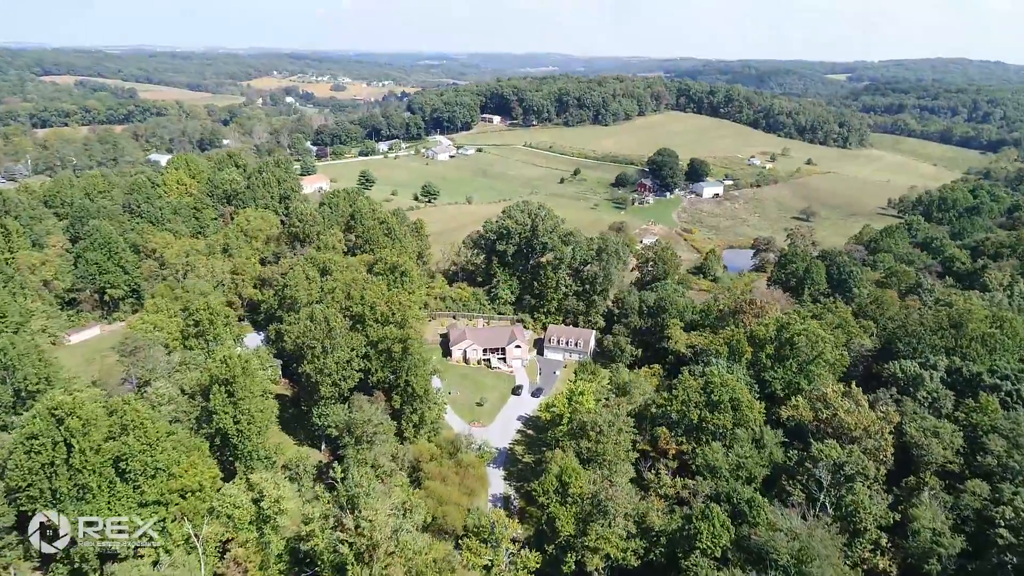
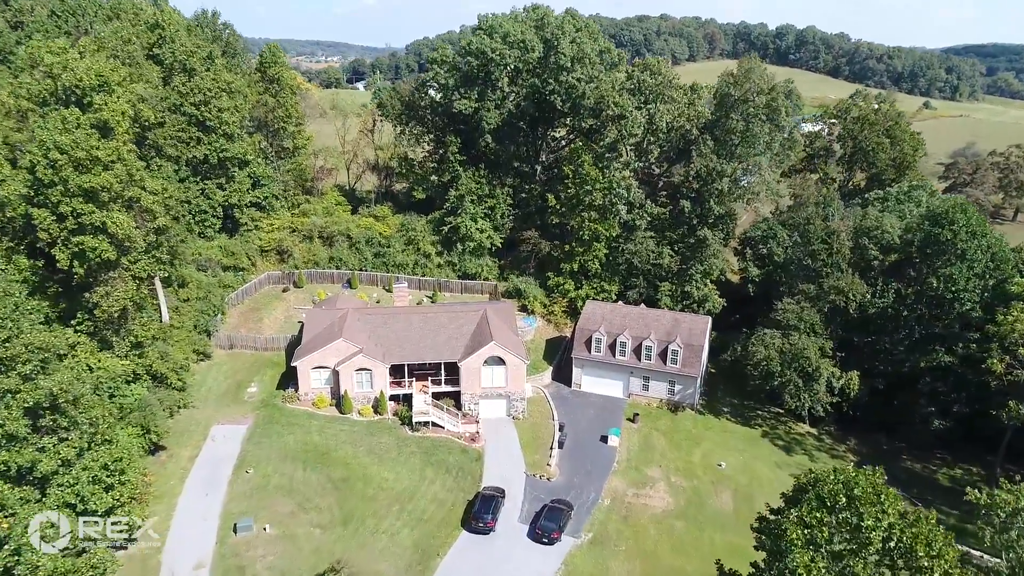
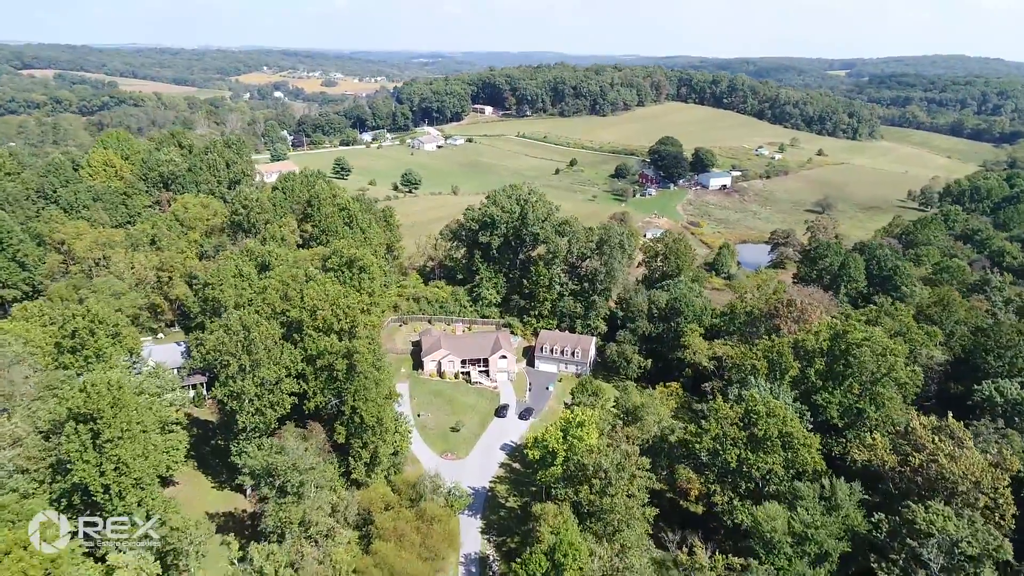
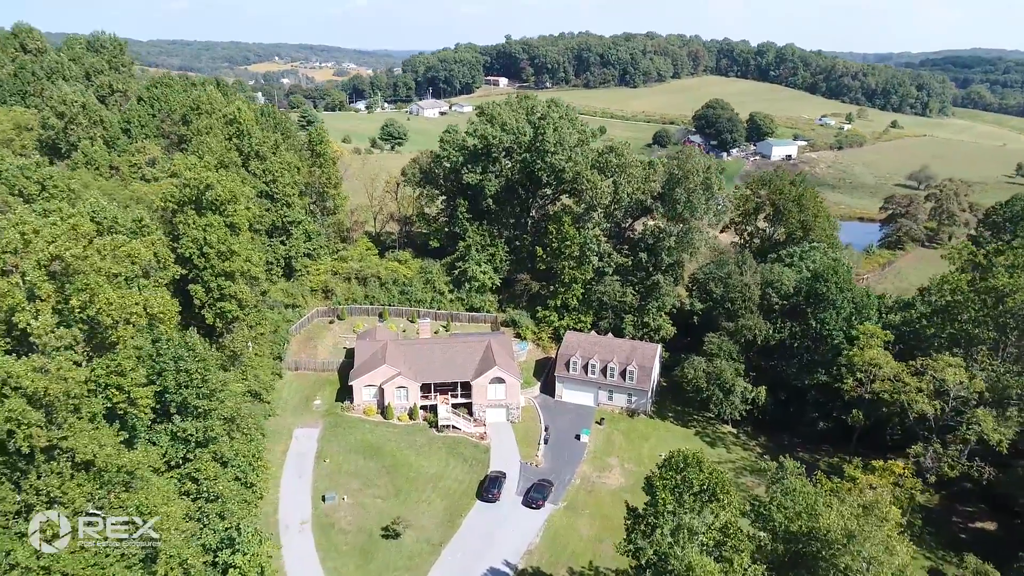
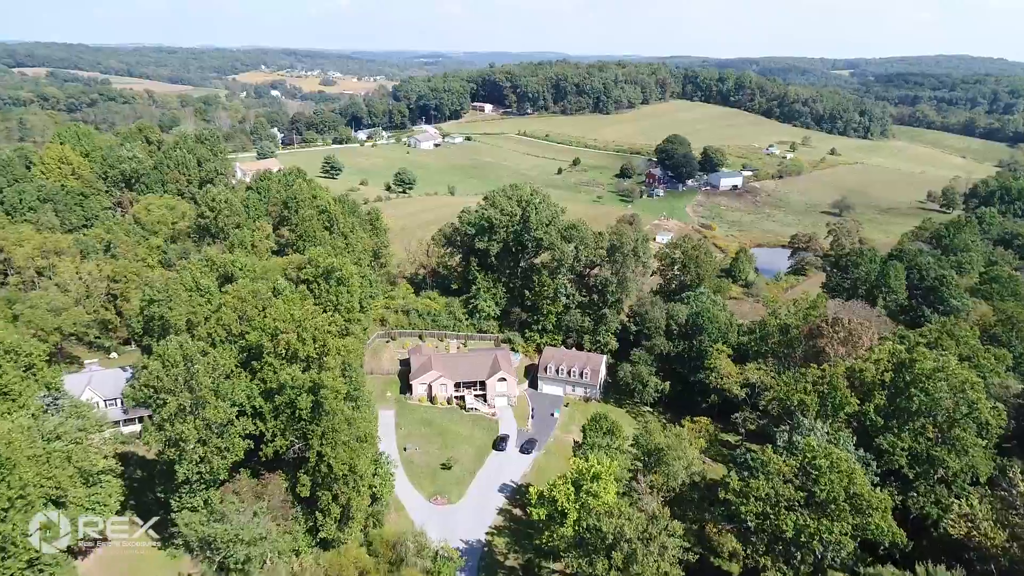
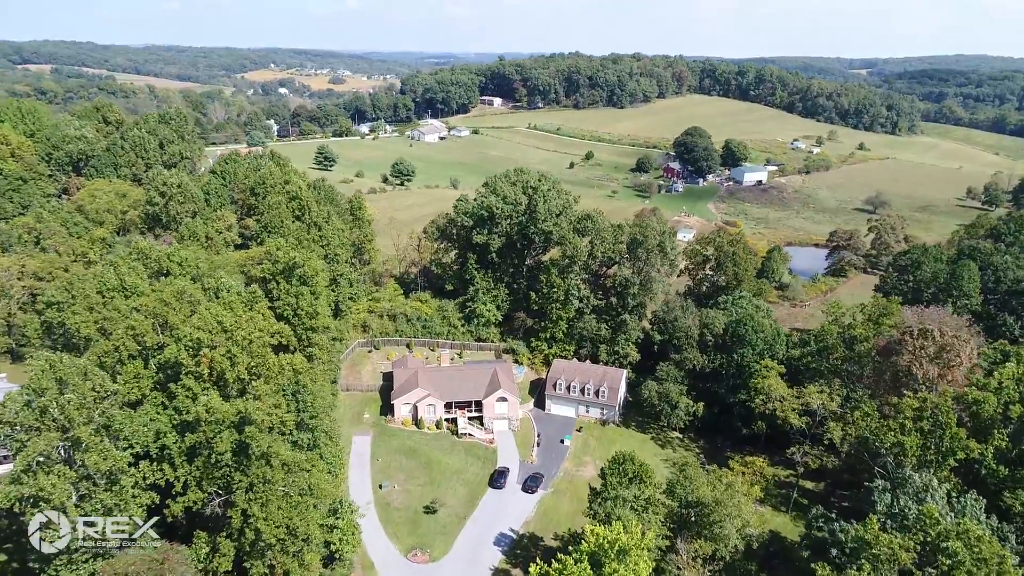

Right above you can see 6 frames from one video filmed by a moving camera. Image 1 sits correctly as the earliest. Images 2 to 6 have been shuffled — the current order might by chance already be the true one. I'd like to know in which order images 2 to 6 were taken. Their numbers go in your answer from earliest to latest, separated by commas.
3, 5, 6, 4, 2
